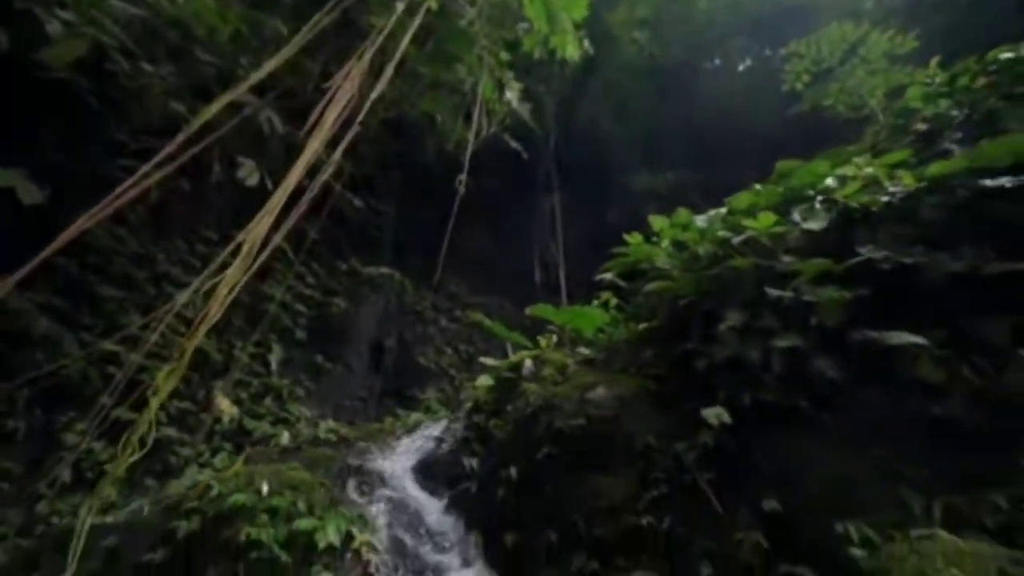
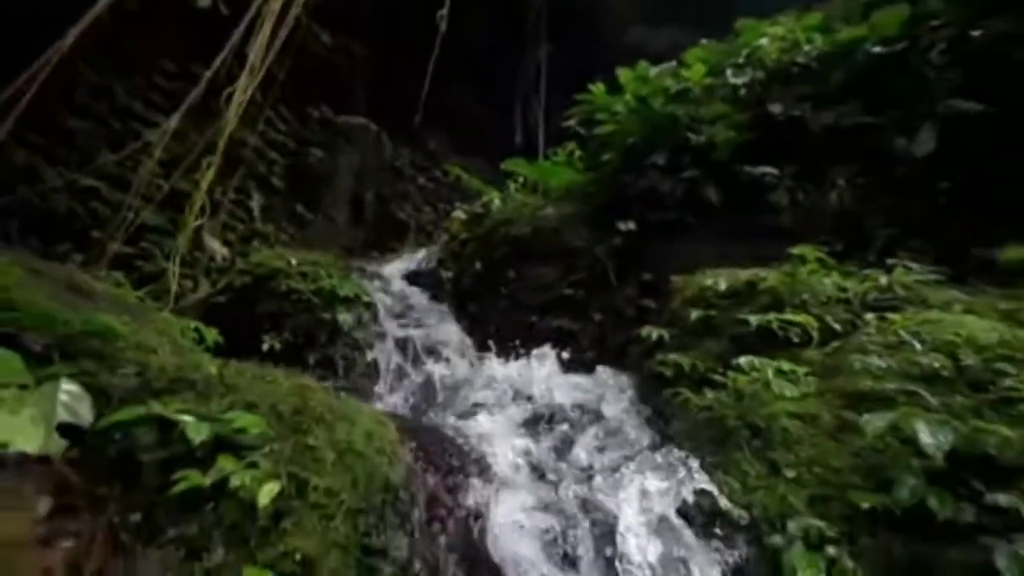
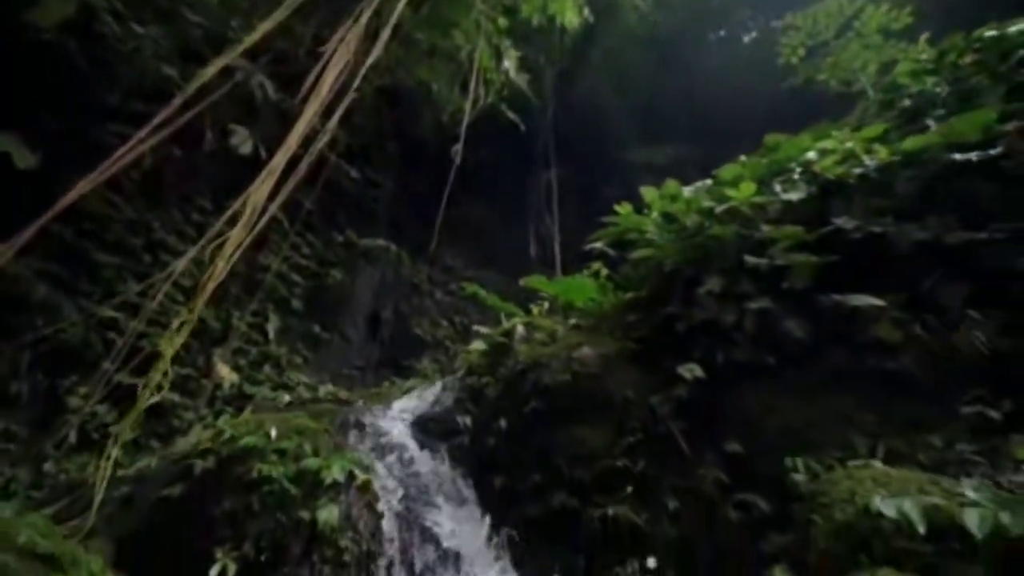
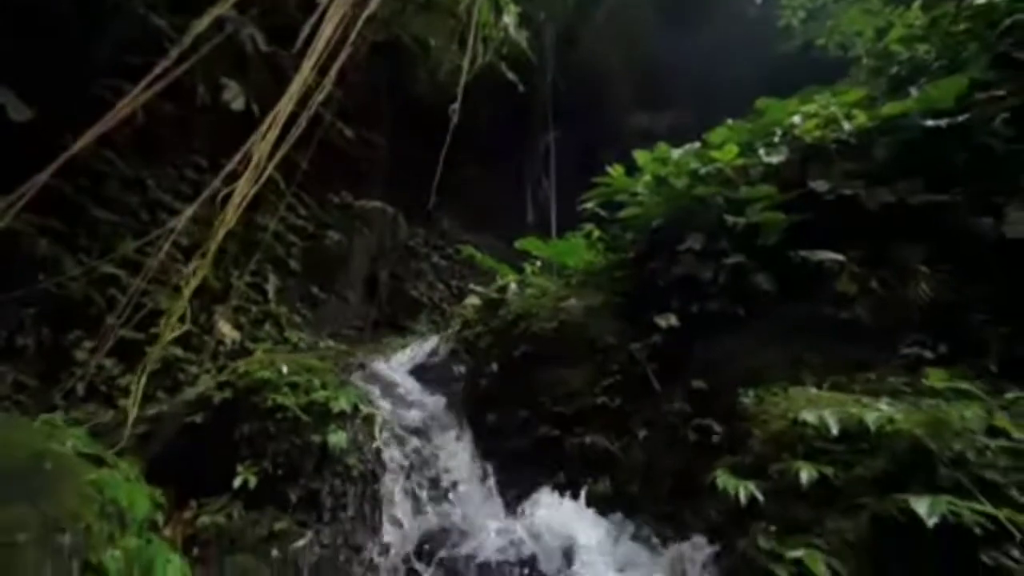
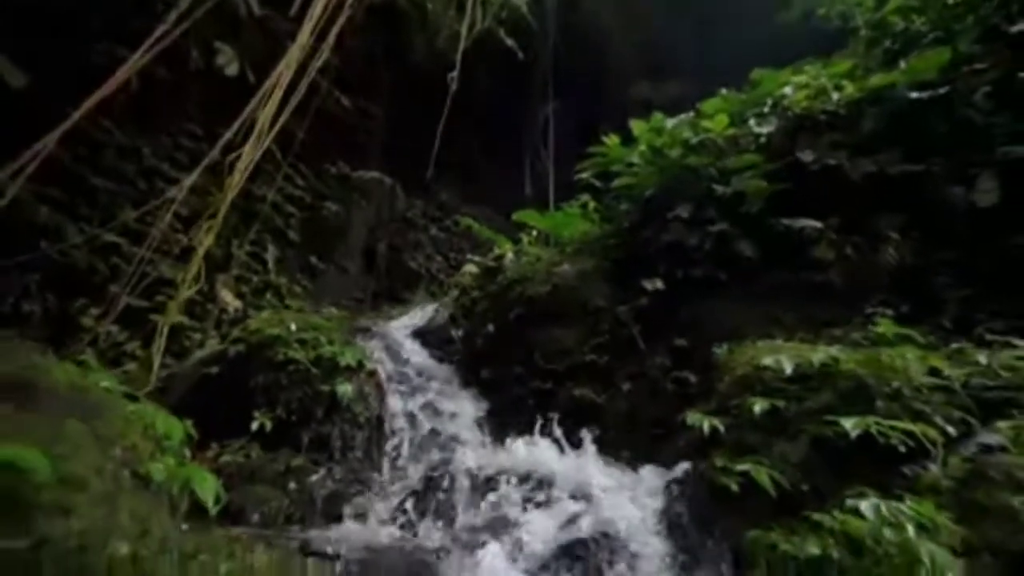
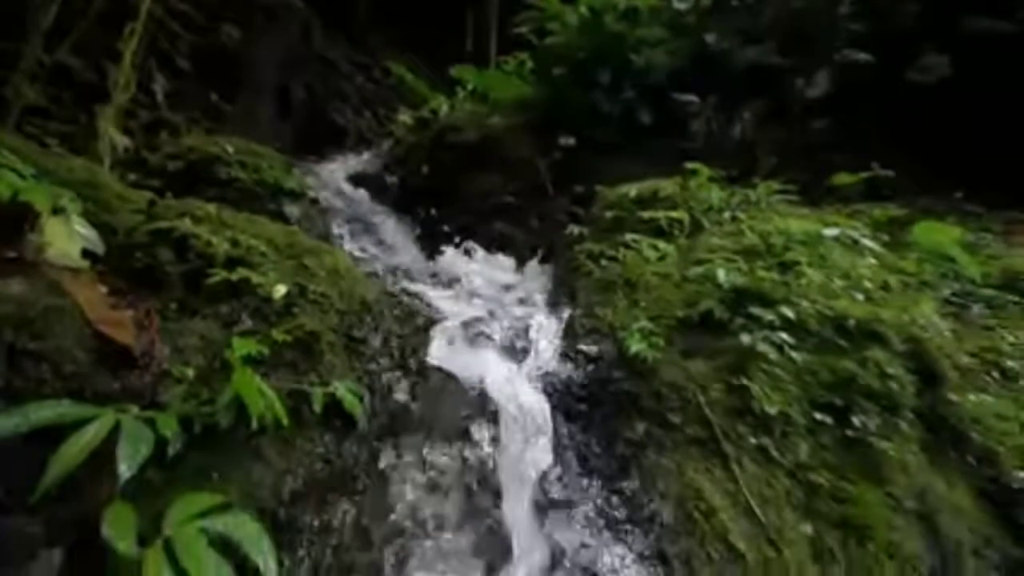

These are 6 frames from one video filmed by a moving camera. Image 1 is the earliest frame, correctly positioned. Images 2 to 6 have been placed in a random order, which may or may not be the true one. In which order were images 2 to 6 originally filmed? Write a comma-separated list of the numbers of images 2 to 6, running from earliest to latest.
3, 4, 5, 2, 6
